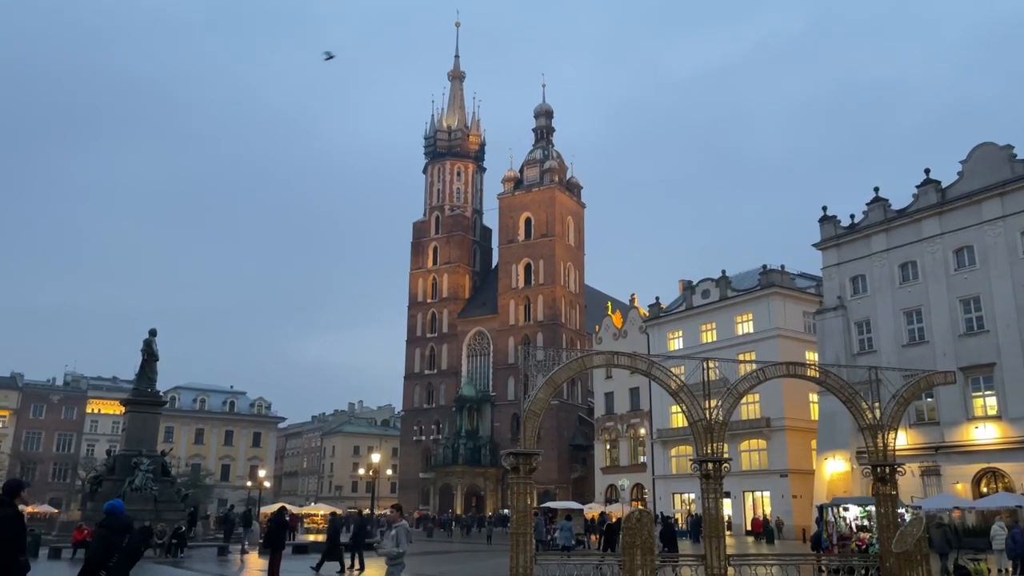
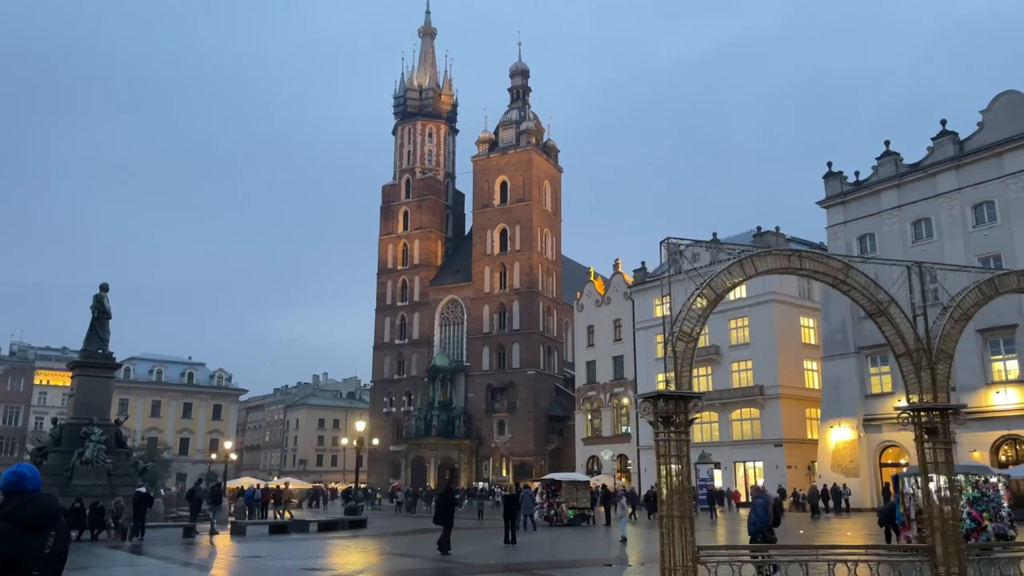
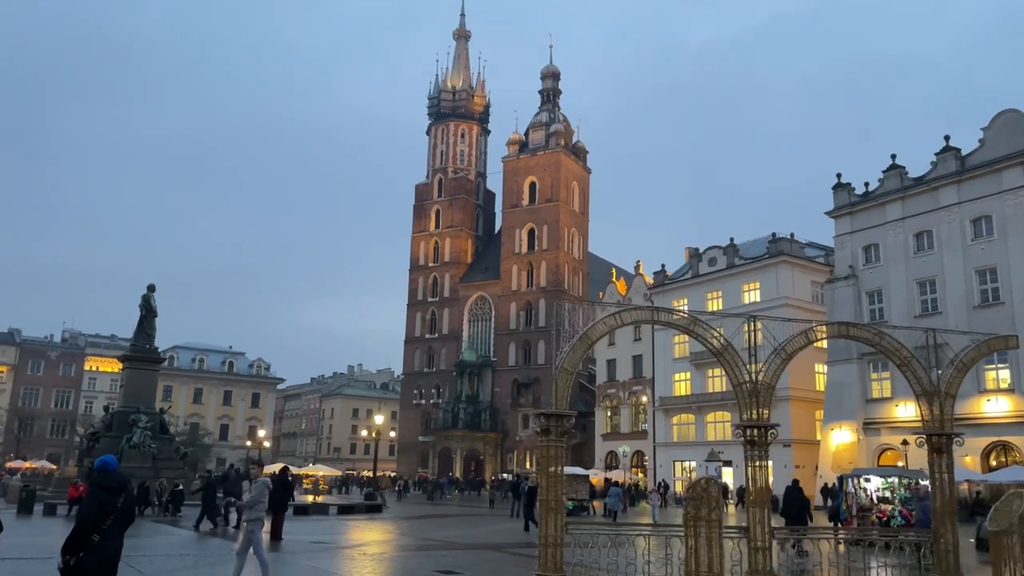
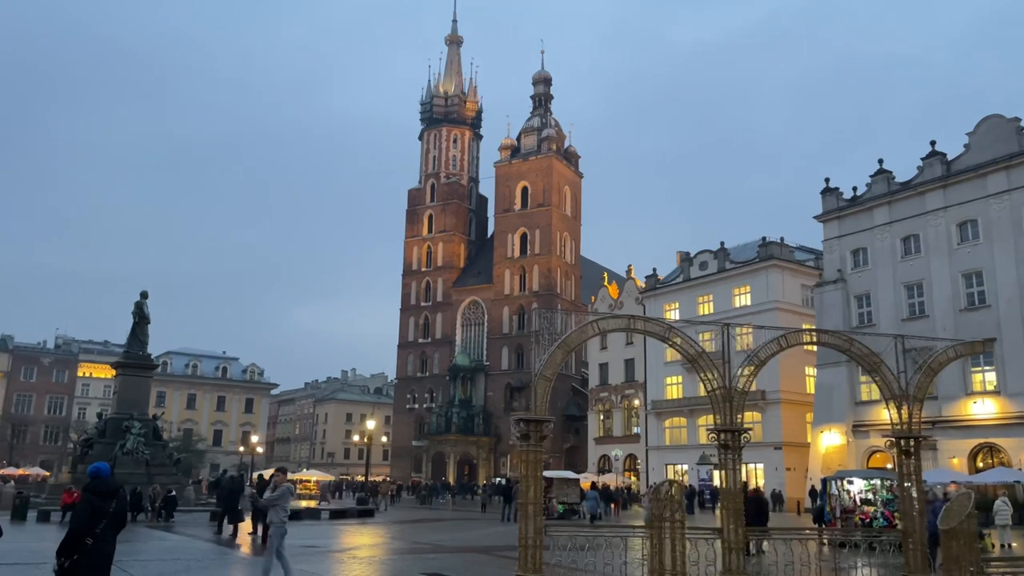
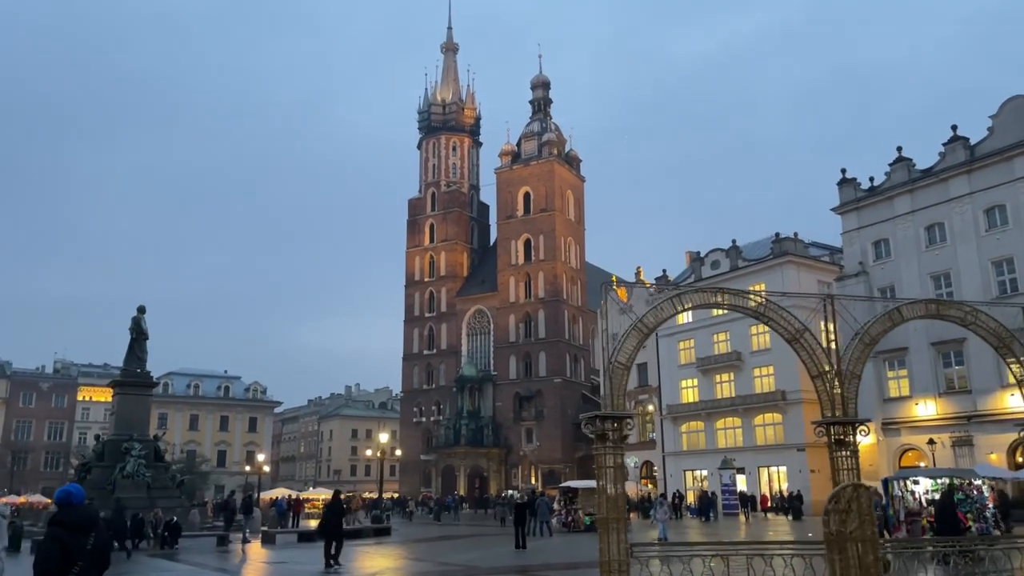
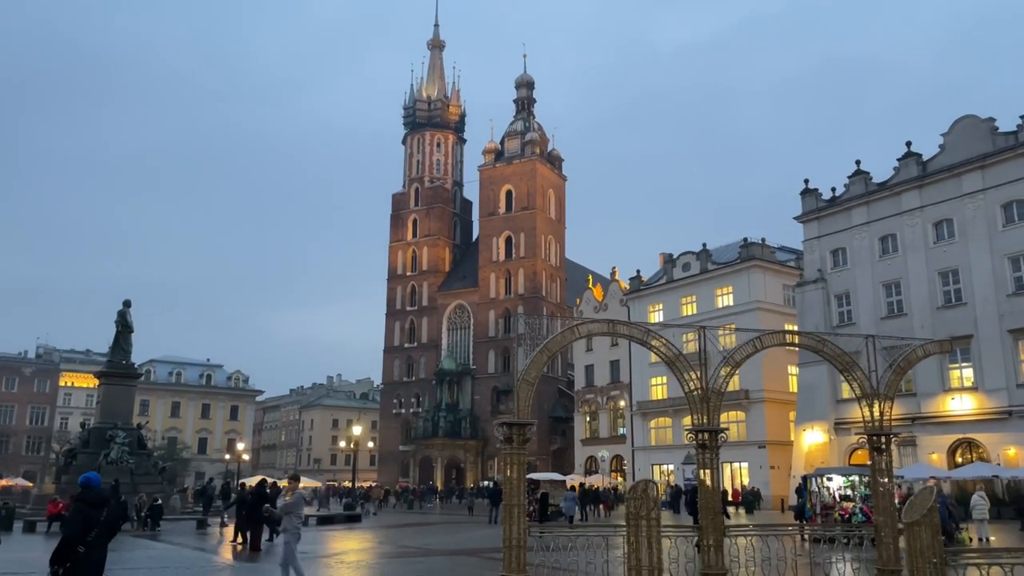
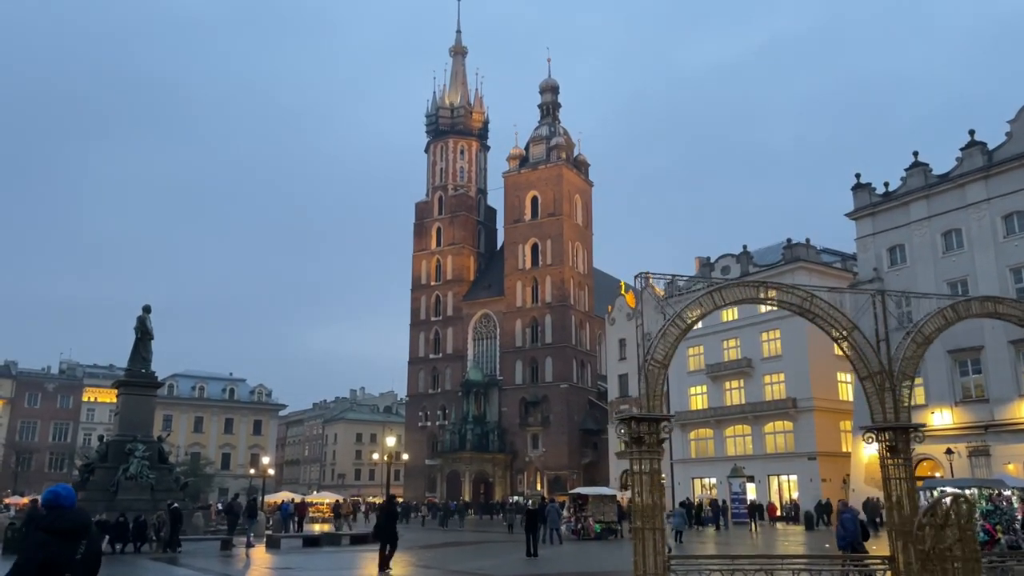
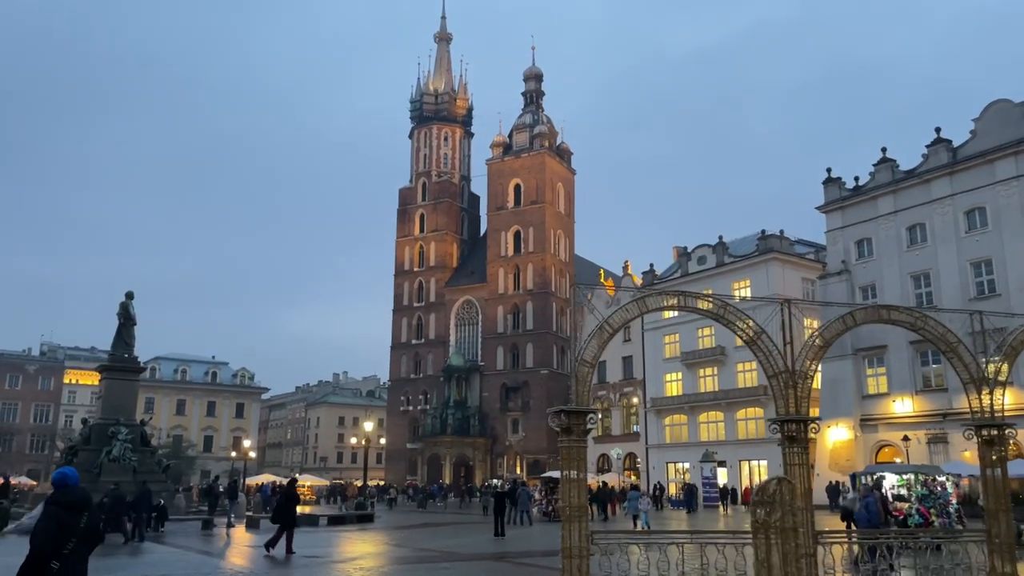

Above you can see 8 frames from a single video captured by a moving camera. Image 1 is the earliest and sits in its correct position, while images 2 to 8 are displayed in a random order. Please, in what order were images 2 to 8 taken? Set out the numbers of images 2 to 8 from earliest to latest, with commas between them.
6, 4, 3, 8, 5, 7, 2
